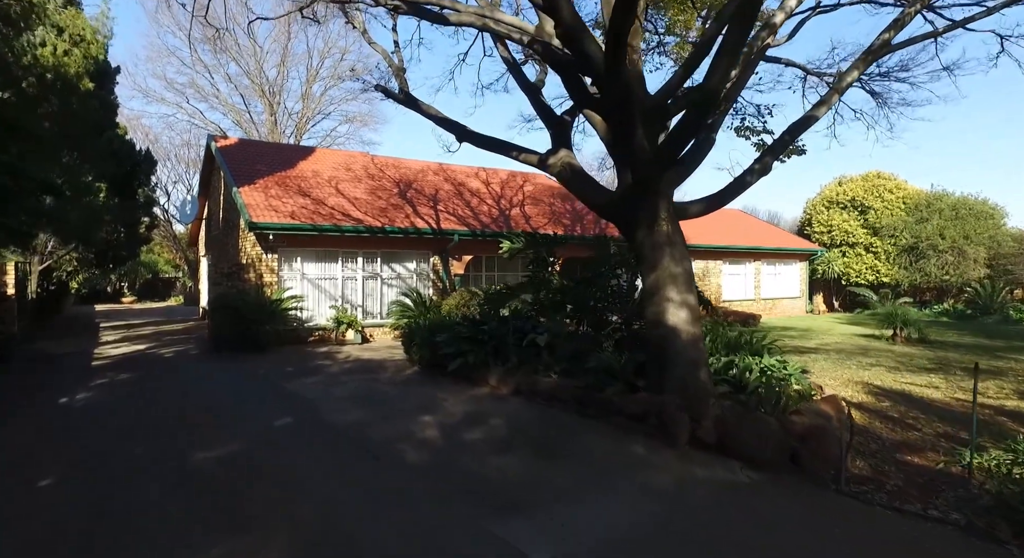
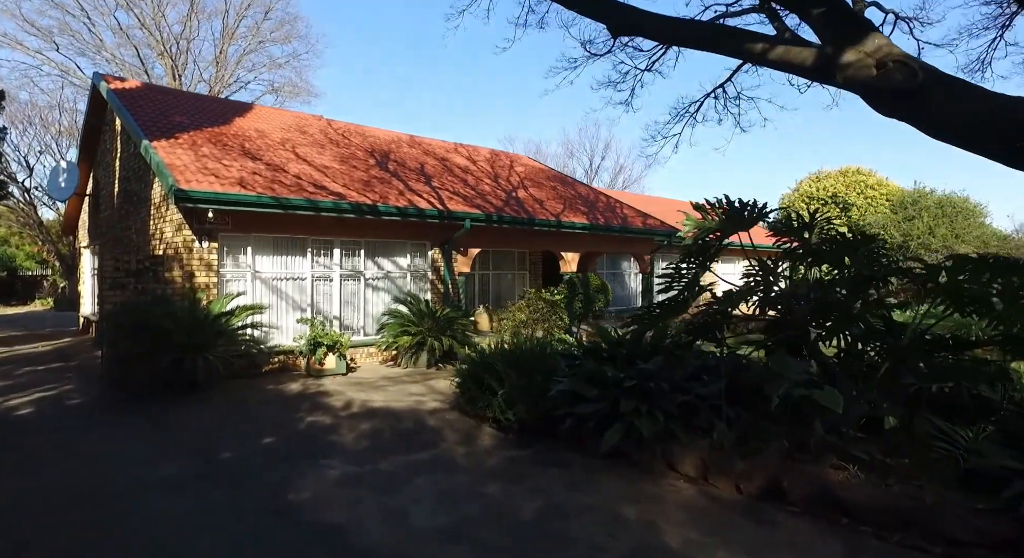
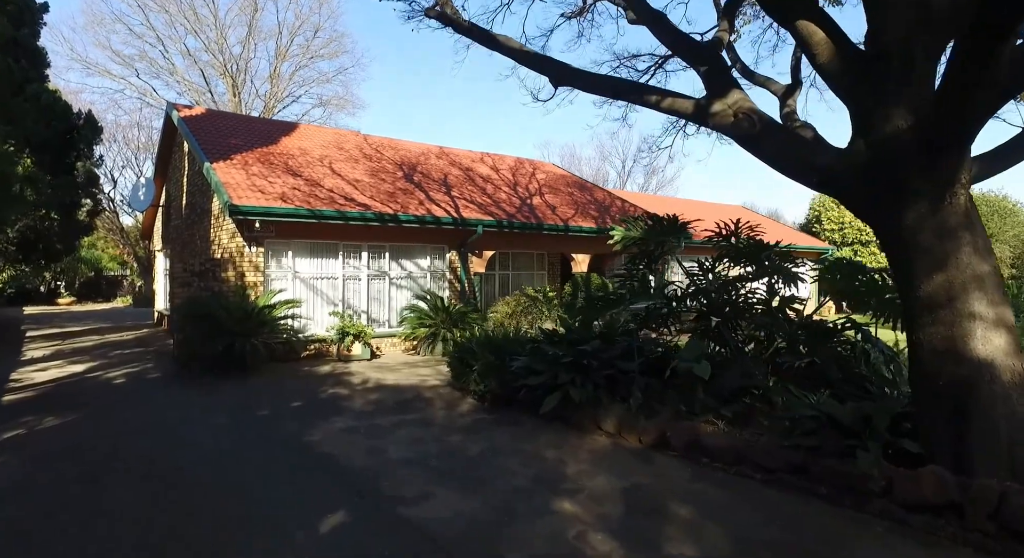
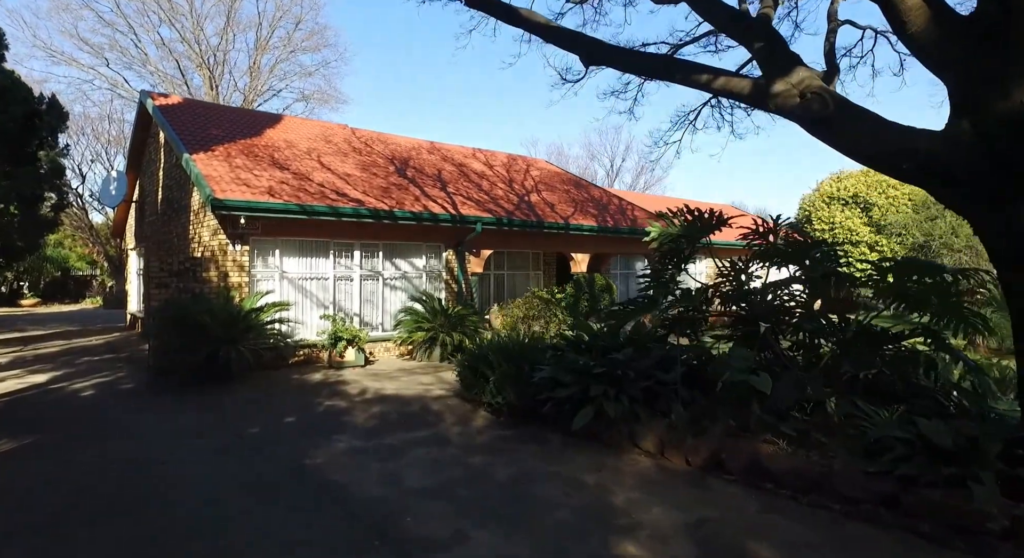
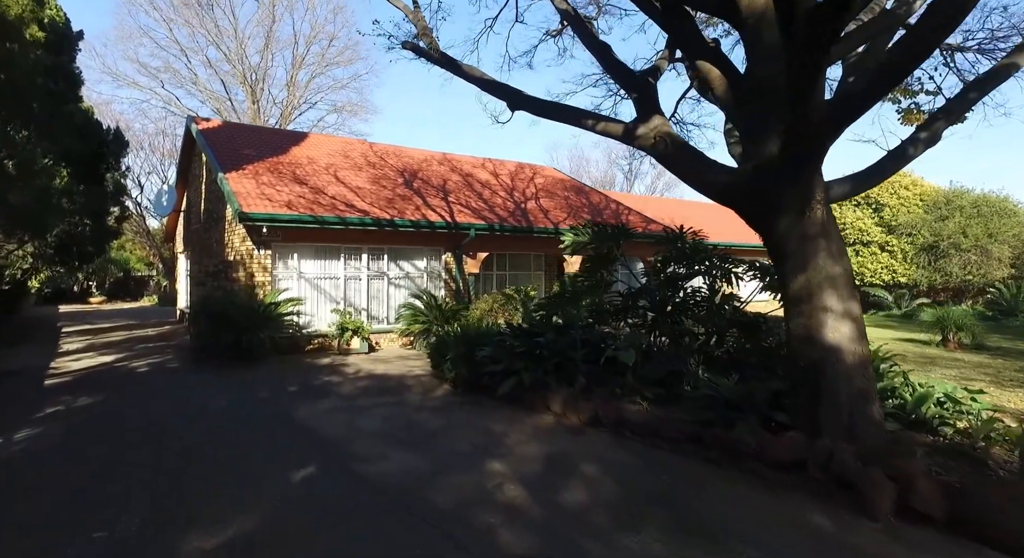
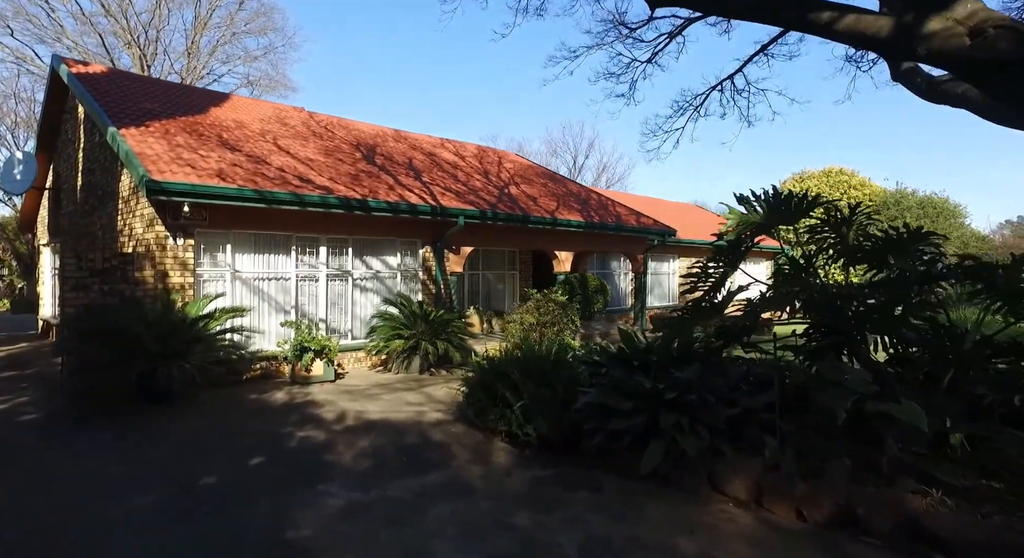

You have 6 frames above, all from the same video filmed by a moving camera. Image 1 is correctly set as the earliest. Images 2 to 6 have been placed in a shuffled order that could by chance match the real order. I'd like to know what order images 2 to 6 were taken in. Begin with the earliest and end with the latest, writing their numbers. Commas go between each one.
5, 3, 4, 2, 6
